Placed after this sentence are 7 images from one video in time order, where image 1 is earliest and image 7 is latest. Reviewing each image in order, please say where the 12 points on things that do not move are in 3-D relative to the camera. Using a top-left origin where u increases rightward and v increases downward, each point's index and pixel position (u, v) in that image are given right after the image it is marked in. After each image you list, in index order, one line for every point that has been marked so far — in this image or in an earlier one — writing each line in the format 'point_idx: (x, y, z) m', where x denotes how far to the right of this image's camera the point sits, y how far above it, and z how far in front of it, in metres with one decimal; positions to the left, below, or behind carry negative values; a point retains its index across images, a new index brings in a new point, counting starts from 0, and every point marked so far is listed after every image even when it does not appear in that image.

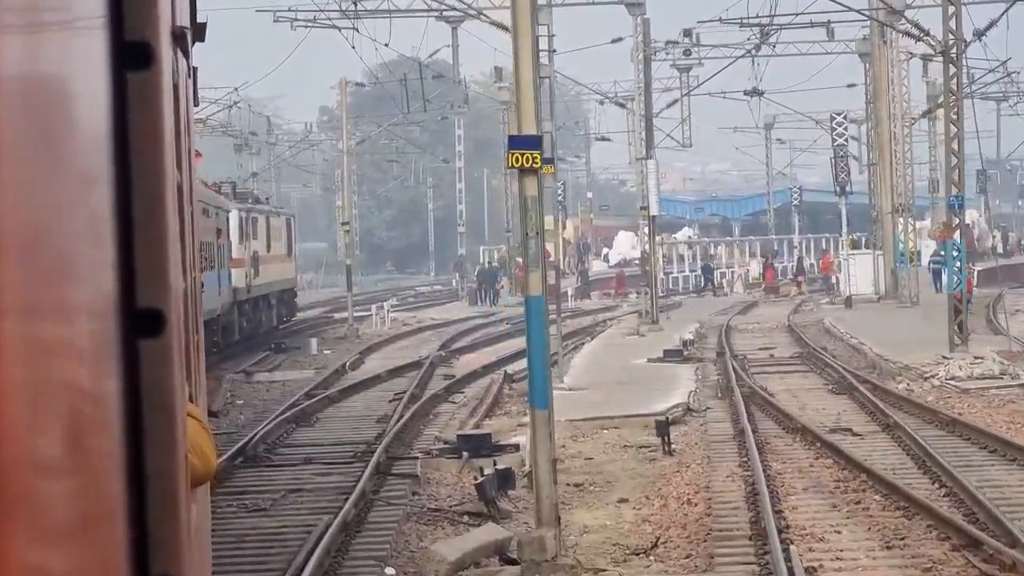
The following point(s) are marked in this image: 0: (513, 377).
0: (0.0, -0.8, +19.2) m
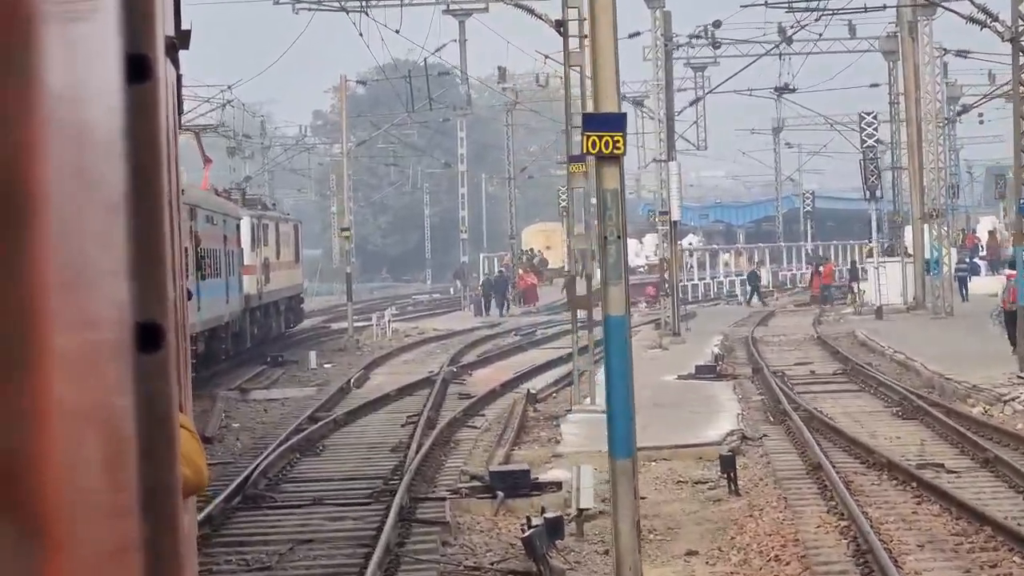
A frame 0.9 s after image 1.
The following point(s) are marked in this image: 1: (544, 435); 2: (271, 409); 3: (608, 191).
0: (+0.2, -0.9, +17.5) m
1: (+0.2, -1.0, +14.4) m
2: (-2.1, -1.1, +18.4) m
3: (+0.3, +0.3, +6.6) m
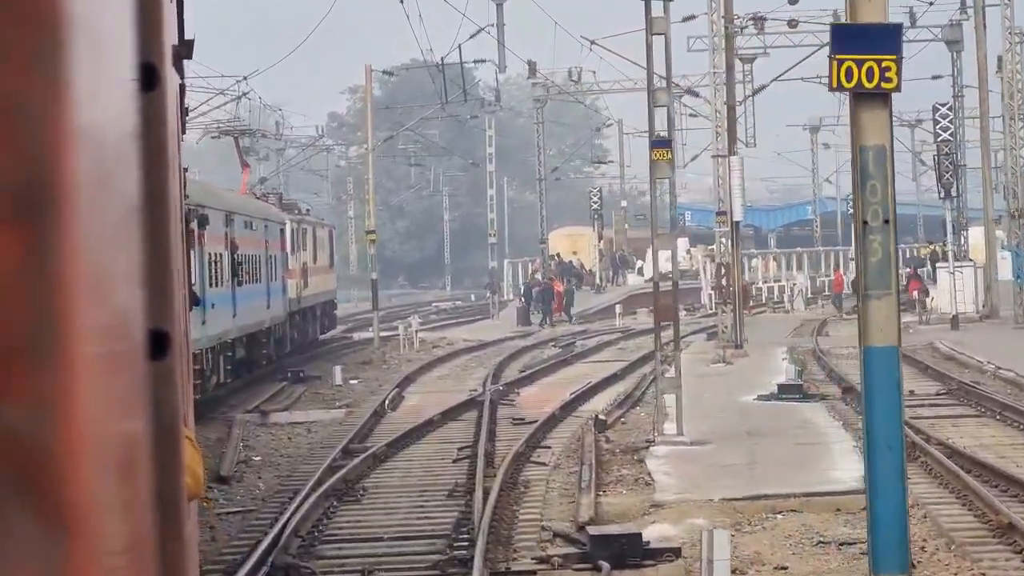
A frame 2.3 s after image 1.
0: (+0.7, -1.0, +15.0) m
1: (+0.7, -1.1, +12.0) m
2: (-1.6, -1.1, +15.9) m
3: (+0.7, +0.3, +4.1) m
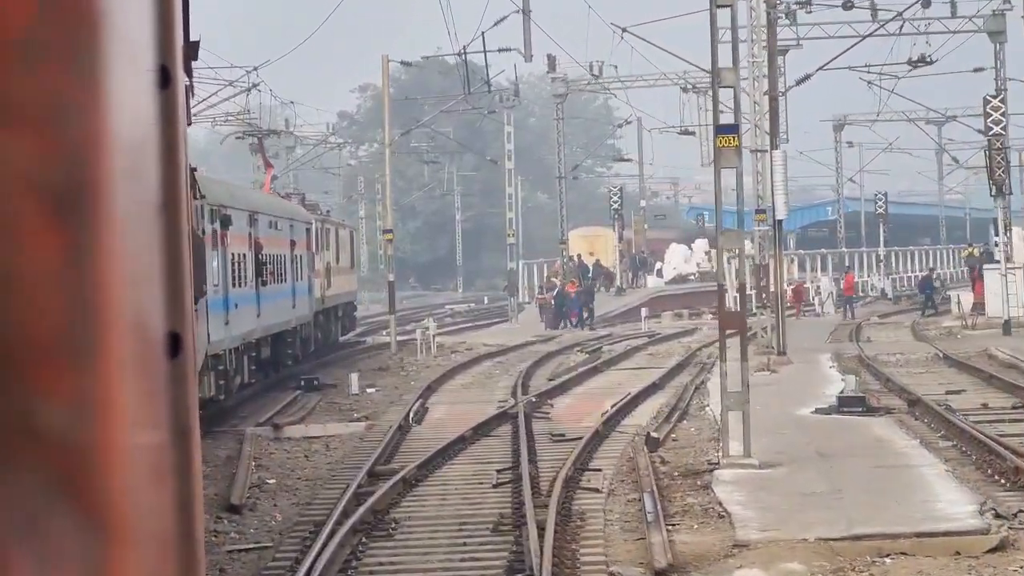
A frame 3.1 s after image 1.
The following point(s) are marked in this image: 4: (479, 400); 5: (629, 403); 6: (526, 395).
0: (+0.9, -1.0, +13.6) m
1: (+0.9, -1.1, +10.5) m
2: (-1.3, -1.1, +14.4) m
3: (+0.9, +0.3, +2.6) m
4: (-0.3, -1.0, +19.5) m
5: (+1.0, -1.0, +17.7) m
6: (+0.1, -1.0, +19.5) m
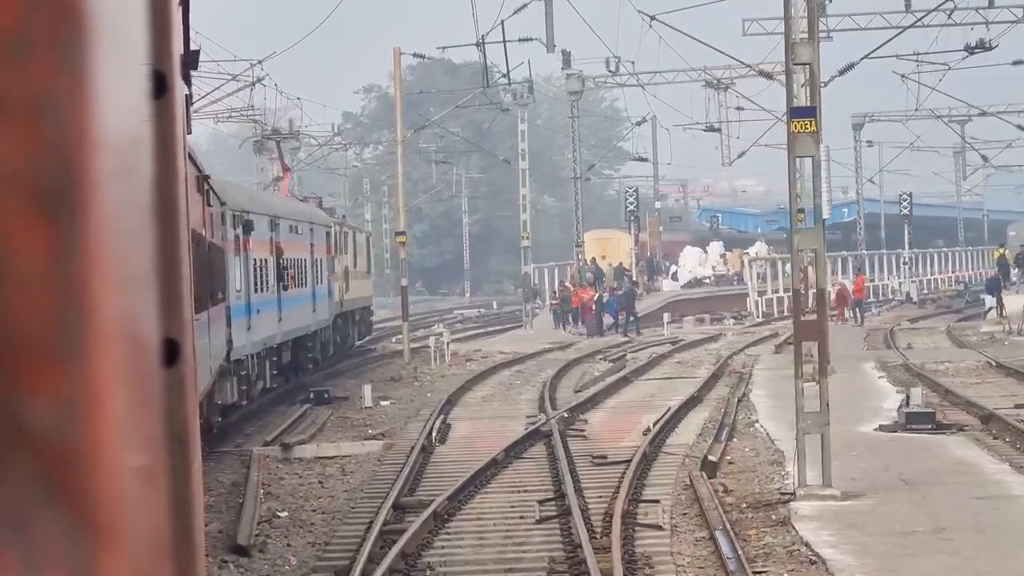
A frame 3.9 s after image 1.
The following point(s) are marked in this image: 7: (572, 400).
0: (+1.2, -1.0, +12.1) m
1: (+1.1, -1.1, +9.0) m
2: (-1.1, -1.2, +13.0) m
3: (+1.1, +0.3, +1.2) m
4: (-0.1, -1.1, +18.0) m
5: (+1.2, -1.0, +16.2) m
6: (+0.4, -1.0, +18.0) m
7: (+0.6, -1.0, +19.6) m
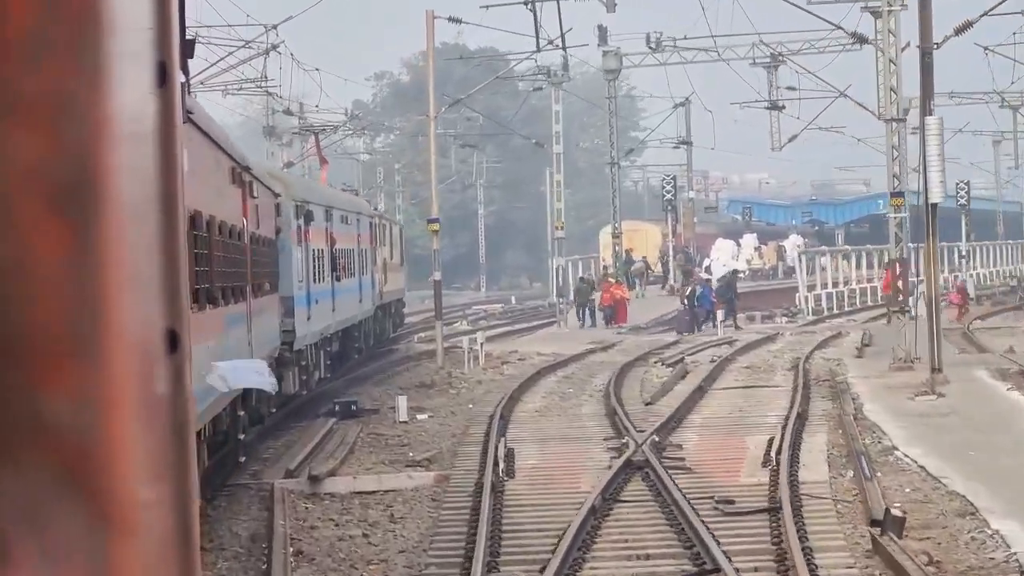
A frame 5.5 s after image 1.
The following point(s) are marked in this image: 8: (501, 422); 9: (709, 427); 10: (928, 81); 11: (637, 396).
0: (+1.7, -1.0, +9.0) m
1: (+1.6, -1.1, +6.0) m
2: (-0.6, -1.2, +9.9) m
3: (+1.6, +0.2, -1.9) m
4: (+0.4, -1.0, +14.9) m
5: (+1.7, -1.0, +13.2) m
6: (+0.9, -1.0, +14.9) m
7: (+1.1, -1.0, +16.5) m
8: (-0.1, -1.0, +16.3) m
9: (+1.4, -1.0, +15.2) m
10: (+3.5, +1.7, +17.9) m
11: (+1.1, -1.0, +19.2) m
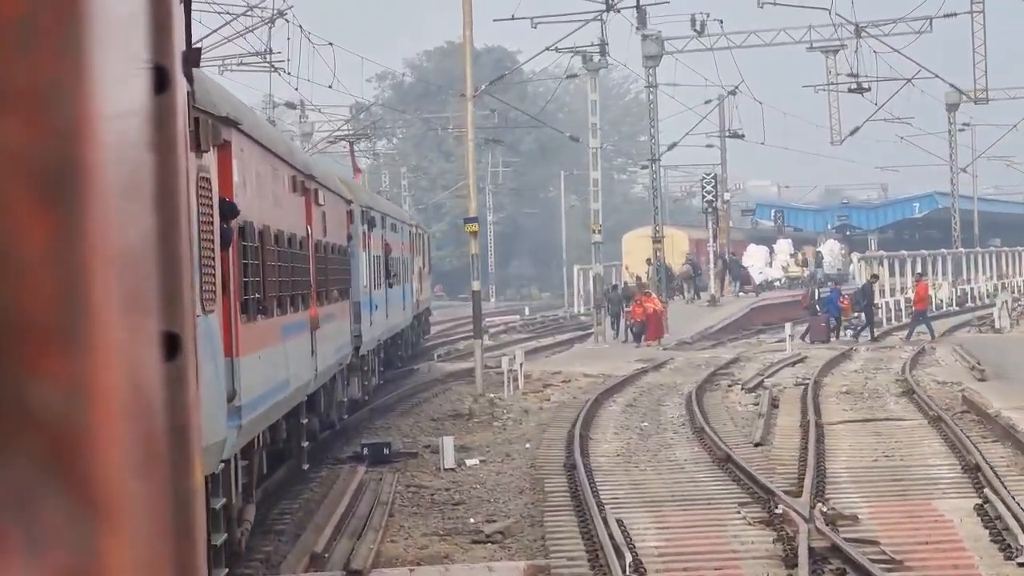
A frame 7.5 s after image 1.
0: (+2.2, -1.1, +5.3) m
1: (+2.2, -1.1, +2.2) m
2: (-0.1, -1.2, +6.2) m
3: (+2.2, +0.3, -5.6) m
4: (+0.9, -1.1, +11.2) m
5: (+2.2, -1.0, +9.4) m
6: (+1.4, -1.1, +11.2) m
7: (+1.6, -1.1, +12.8) m
8: (+0.4, -1.1, +12.5) m
9: (+1.9, -1.1, +11.4) m
10: (+4.0, +1.7, +14.2) m
11: (+1.6, -1.1, +15.5) m
